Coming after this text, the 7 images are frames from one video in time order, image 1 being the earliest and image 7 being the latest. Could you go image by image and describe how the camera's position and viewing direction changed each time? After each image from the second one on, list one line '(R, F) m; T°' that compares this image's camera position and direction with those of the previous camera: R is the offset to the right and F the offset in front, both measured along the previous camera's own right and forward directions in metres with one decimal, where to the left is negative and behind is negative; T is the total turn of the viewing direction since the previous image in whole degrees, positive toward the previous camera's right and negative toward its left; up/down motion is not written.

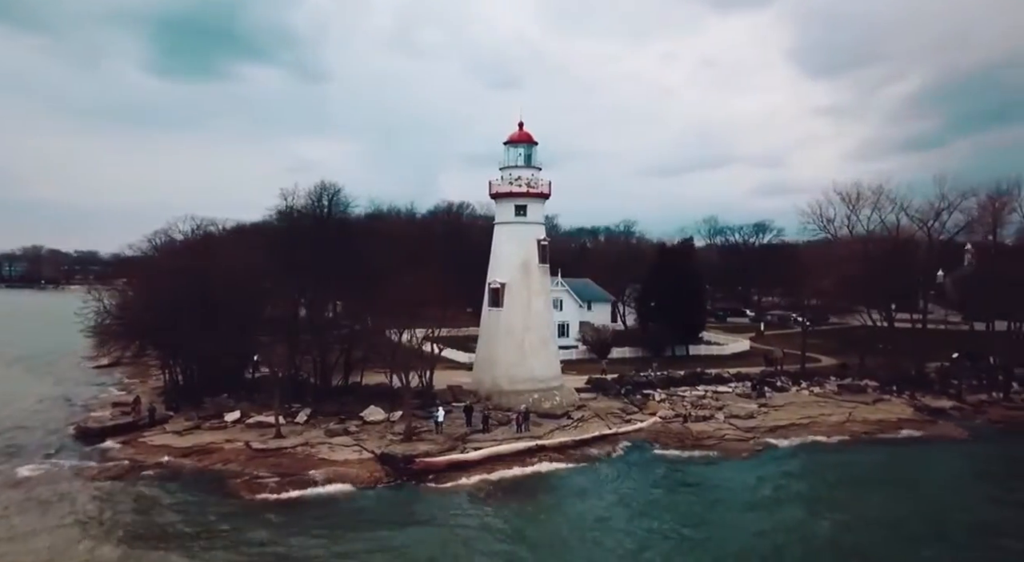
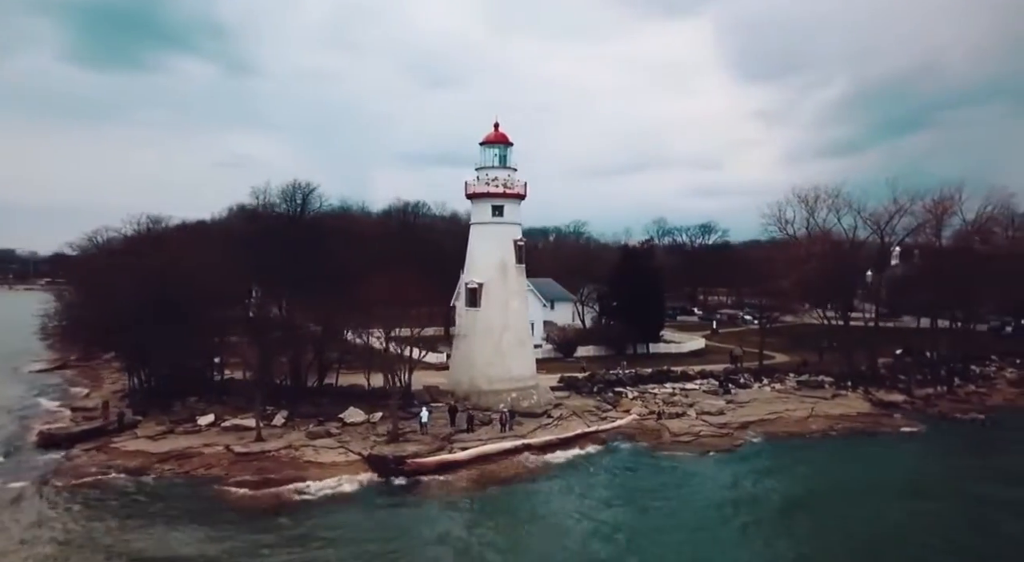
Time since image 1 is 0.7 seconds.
(-1.0, -0.1) m; +4°
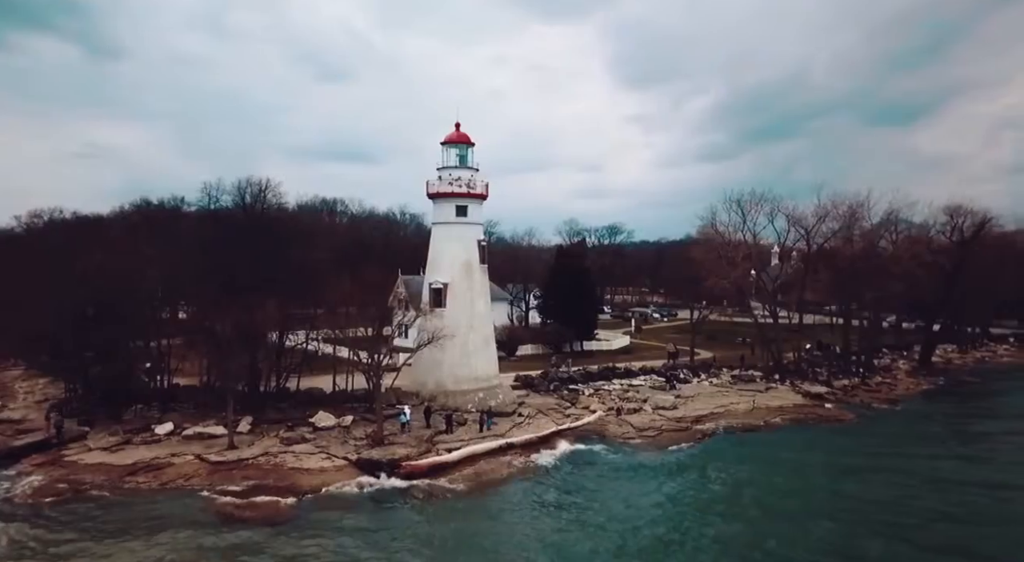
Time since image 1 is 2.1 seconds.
(-2.2, 0.0) m; +7°
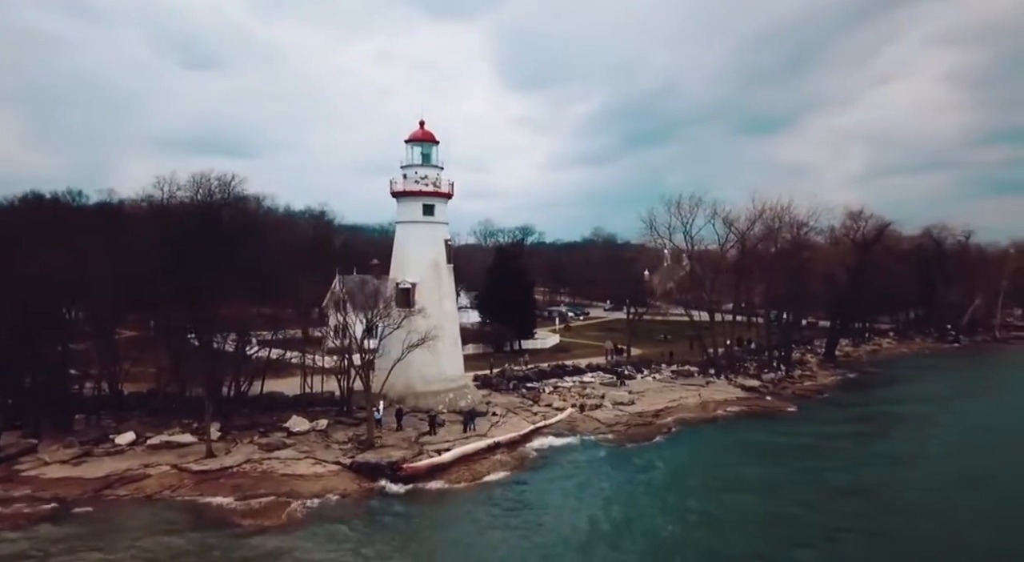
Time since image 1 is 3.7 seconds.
(-2.3, 0.0) m; +7°
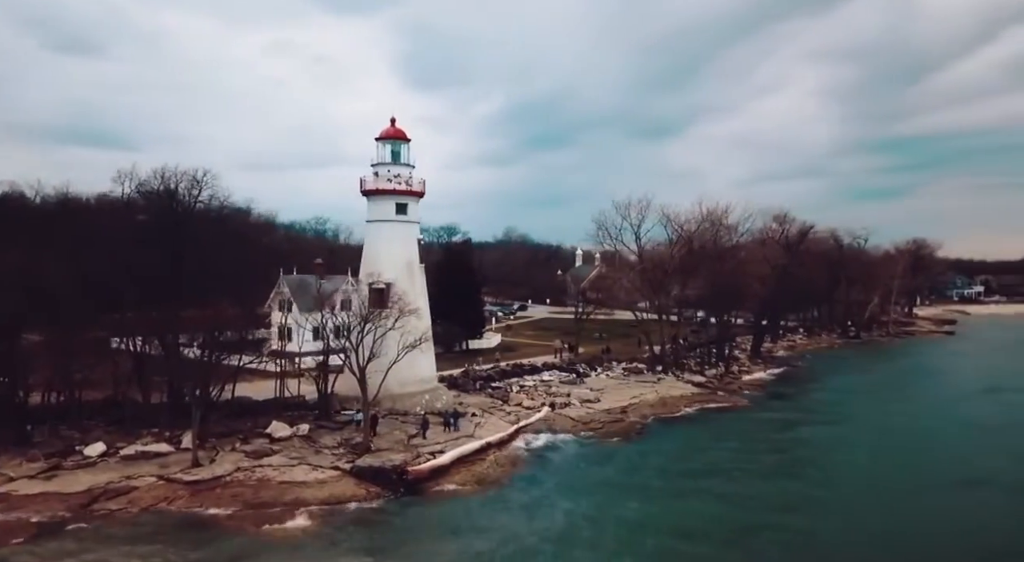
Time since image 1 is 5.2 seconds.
(-2.2, 0.0) m; +6°
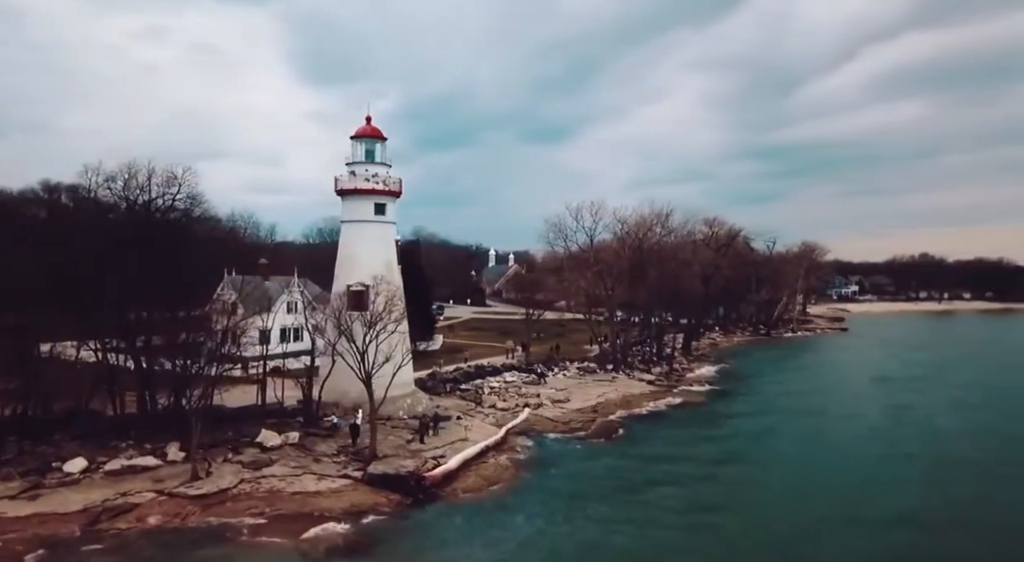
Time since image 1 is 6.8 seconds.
(-2.5, 0.0) m; +6°
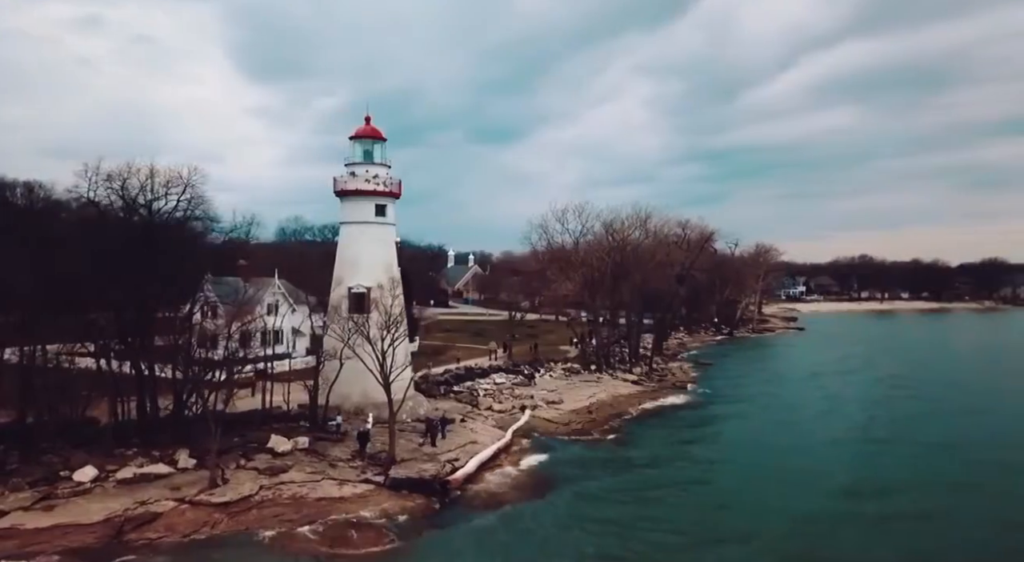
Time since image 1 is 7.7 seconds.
(-1.6, -0.1) m; +3°
